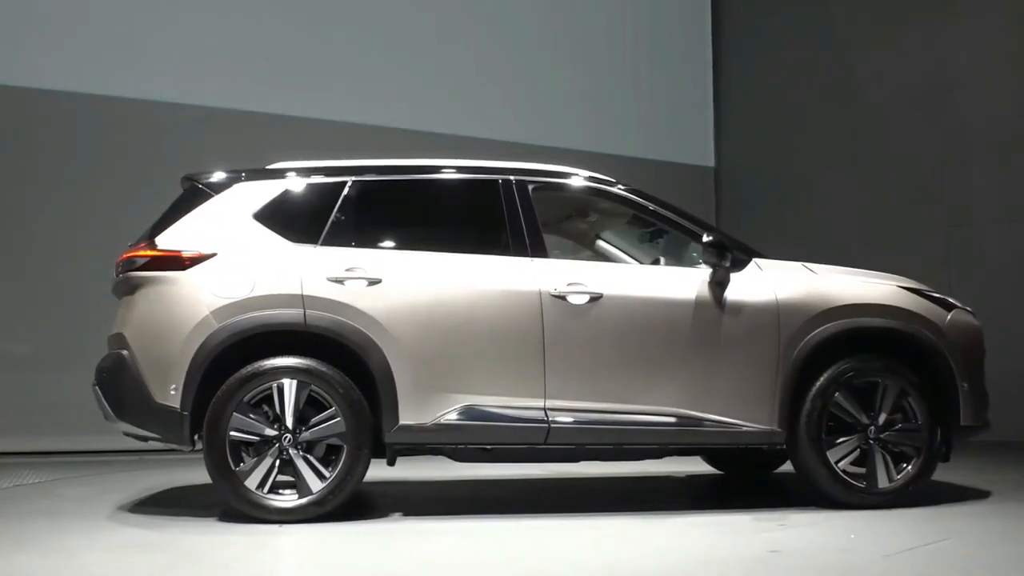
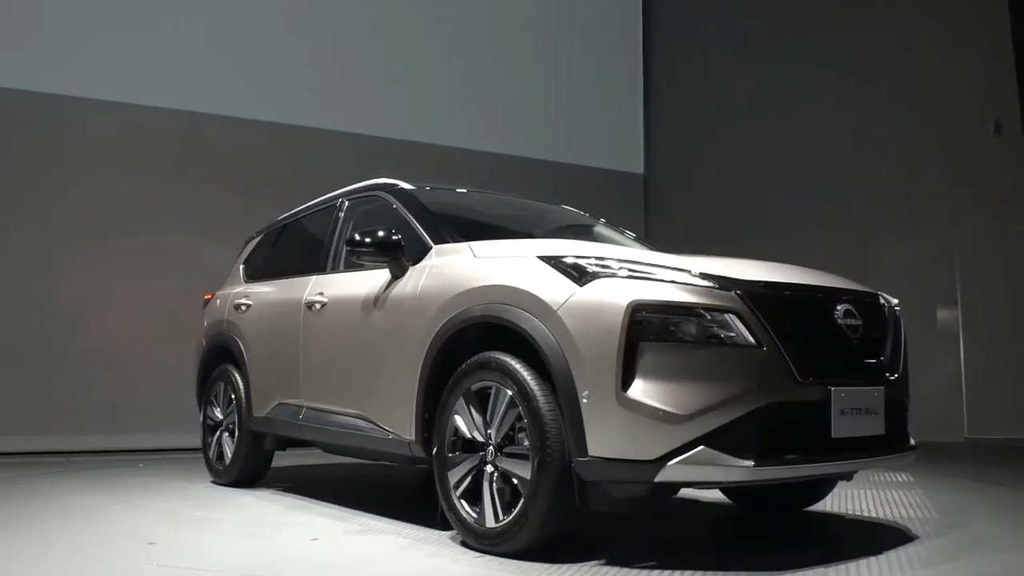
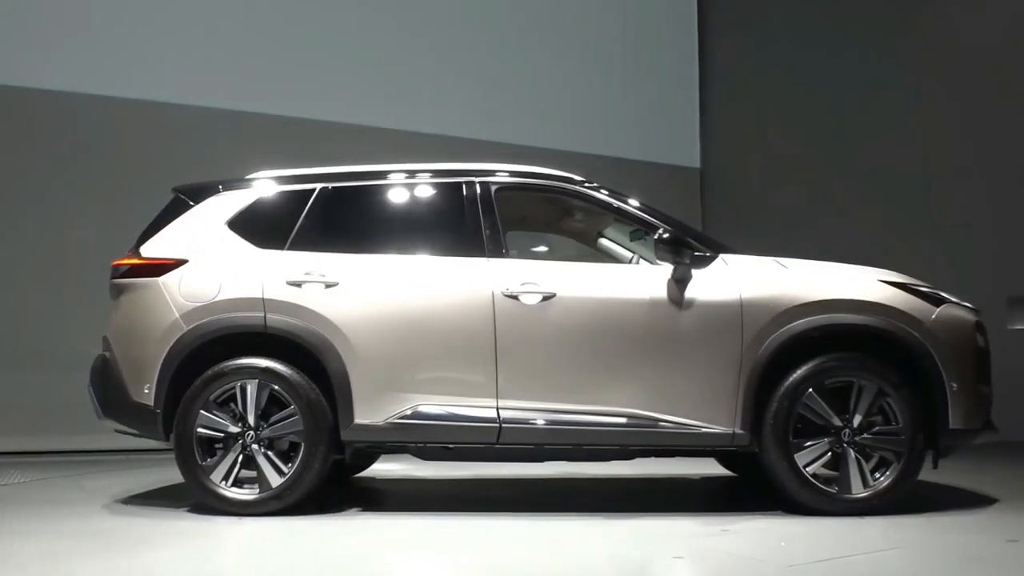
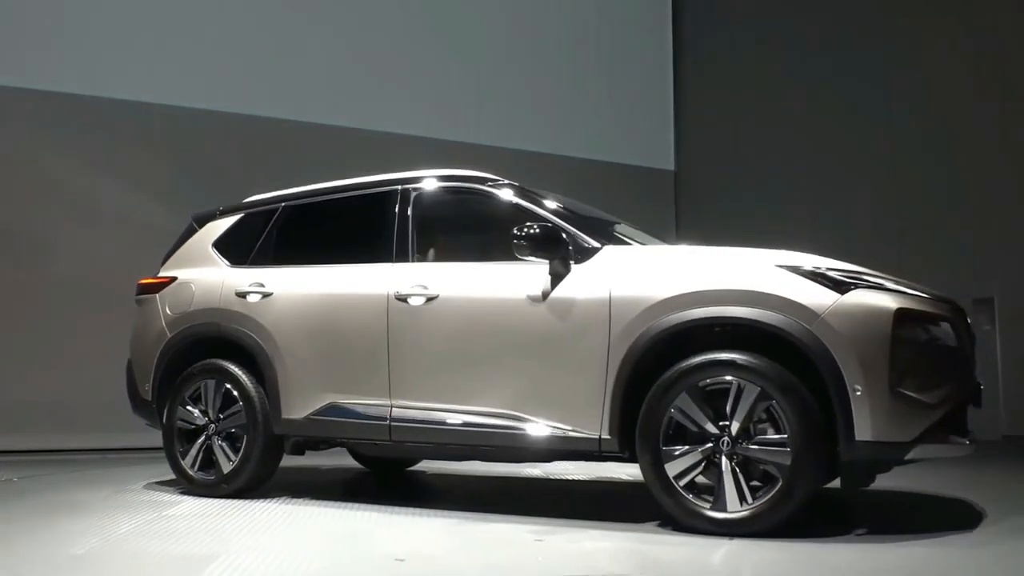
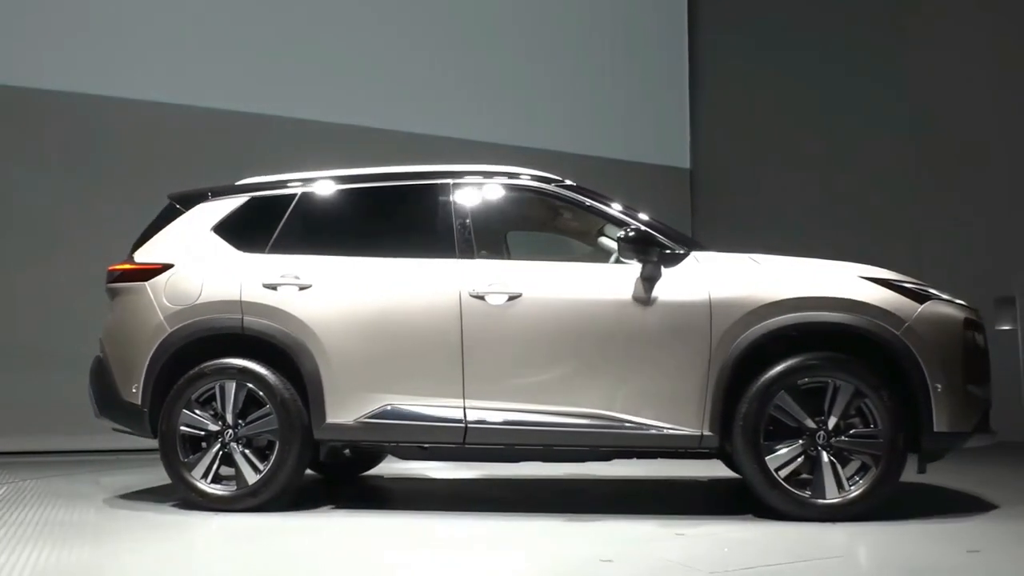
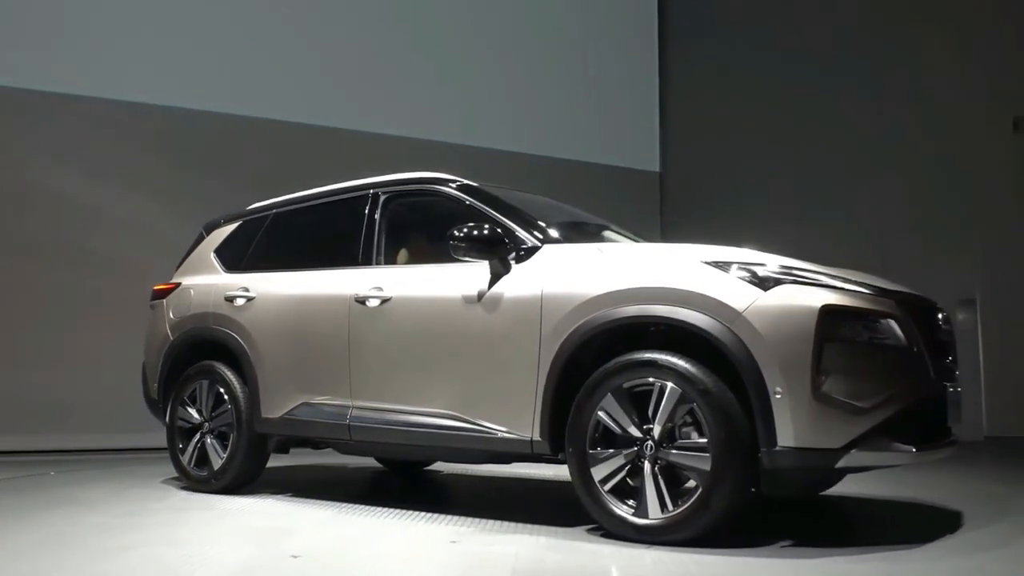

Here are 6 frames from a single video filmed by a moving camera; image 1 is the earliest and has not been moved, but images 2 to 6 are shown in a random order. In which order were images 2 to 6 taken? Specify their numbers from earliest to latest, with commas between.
3, 5, 4, 6, 2
